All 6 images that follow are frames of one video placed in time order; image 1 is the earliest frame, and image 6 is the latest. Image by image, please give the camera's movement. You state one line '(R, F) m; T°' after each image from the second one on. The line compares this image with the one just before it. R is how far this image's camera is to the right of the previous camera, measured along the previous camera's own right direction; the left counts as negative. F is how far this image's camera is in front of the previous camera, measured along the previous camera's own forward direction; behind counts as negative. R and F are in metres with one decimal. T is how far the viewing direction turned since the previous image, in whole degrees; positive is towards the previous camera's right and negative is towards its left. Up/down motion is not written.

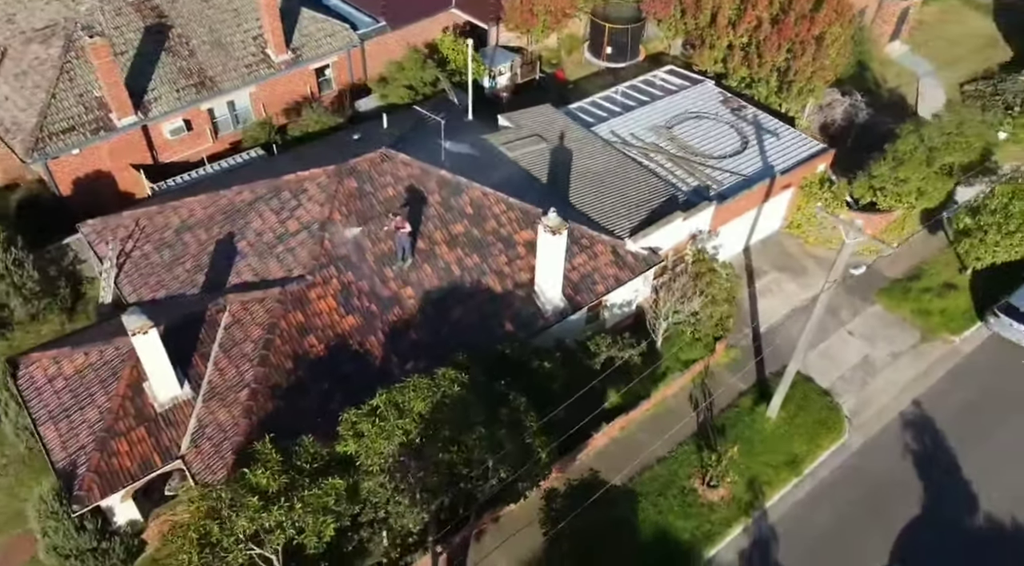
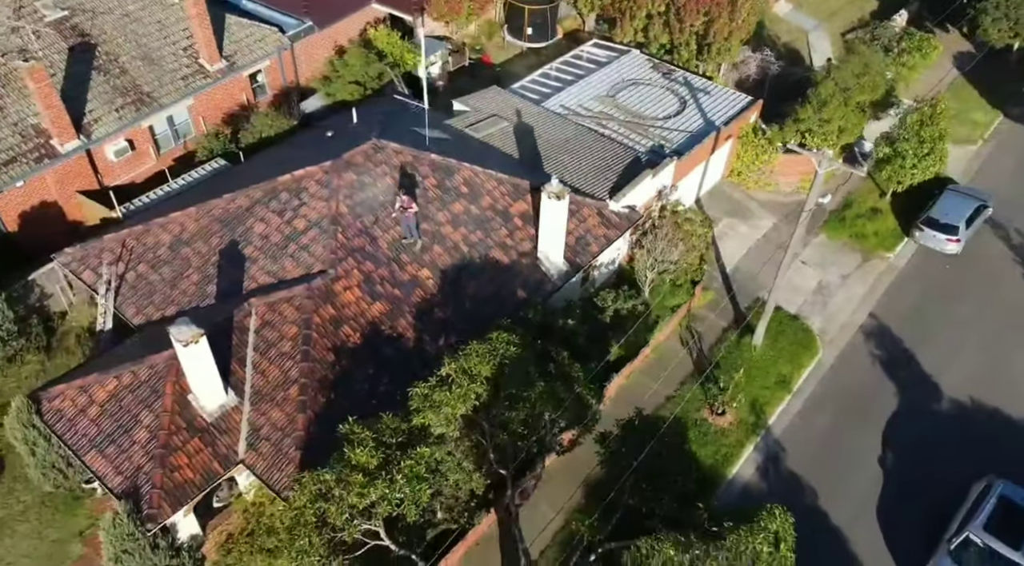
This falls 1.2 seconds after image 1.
(-3.7, -0.8) m; +9°
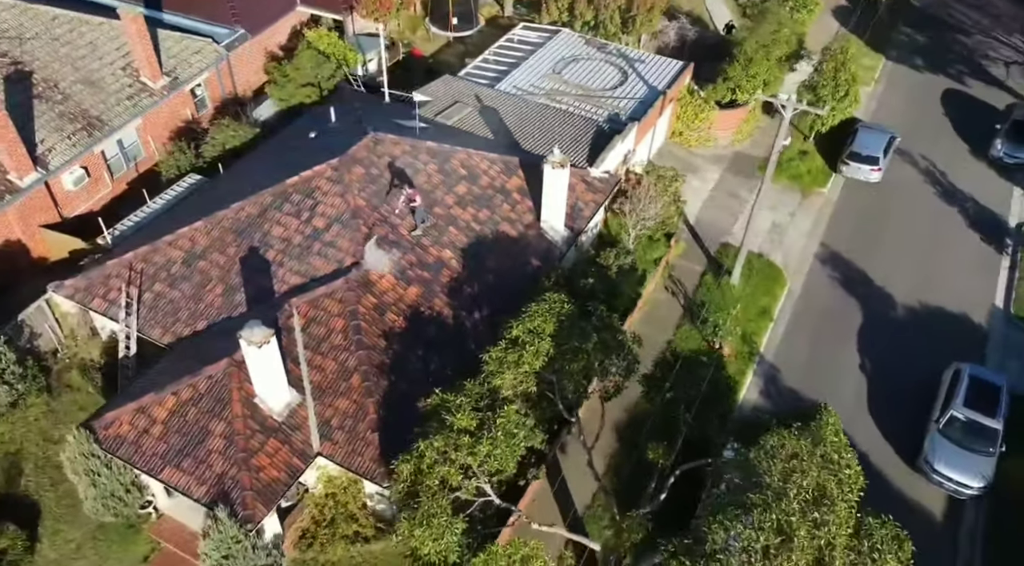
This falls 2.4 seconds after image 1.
(-4.0, -1.0) m; +9°
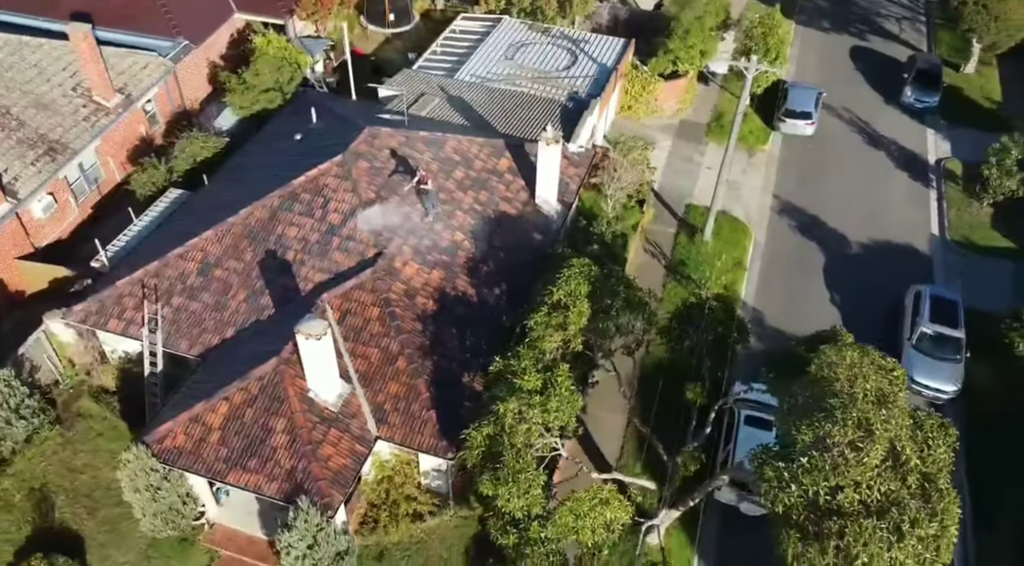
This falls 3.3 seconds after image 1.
(-3.3, -0.9) m; +7°
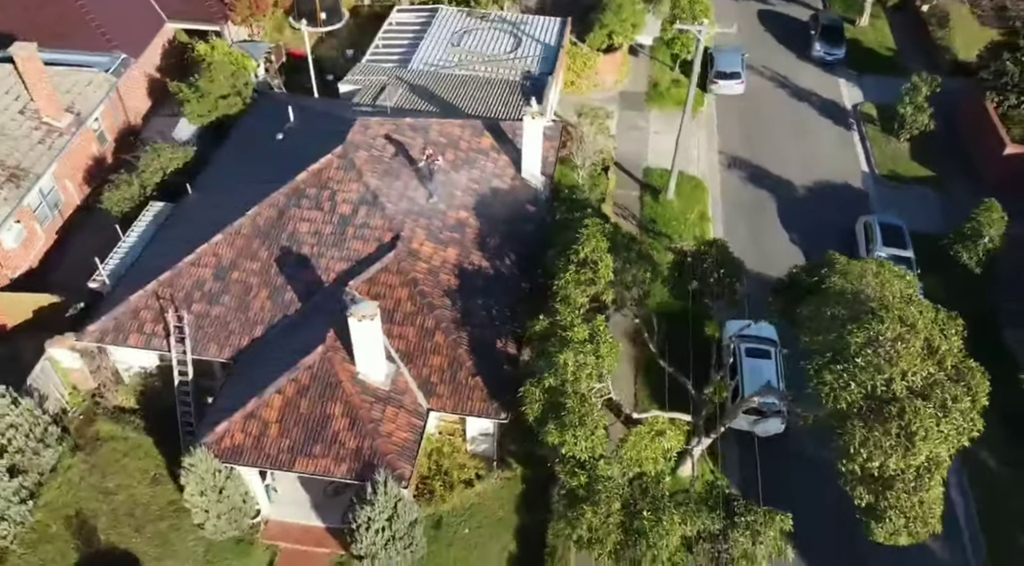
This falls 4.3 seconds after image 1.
(-3.4, -0.9) m; +8°
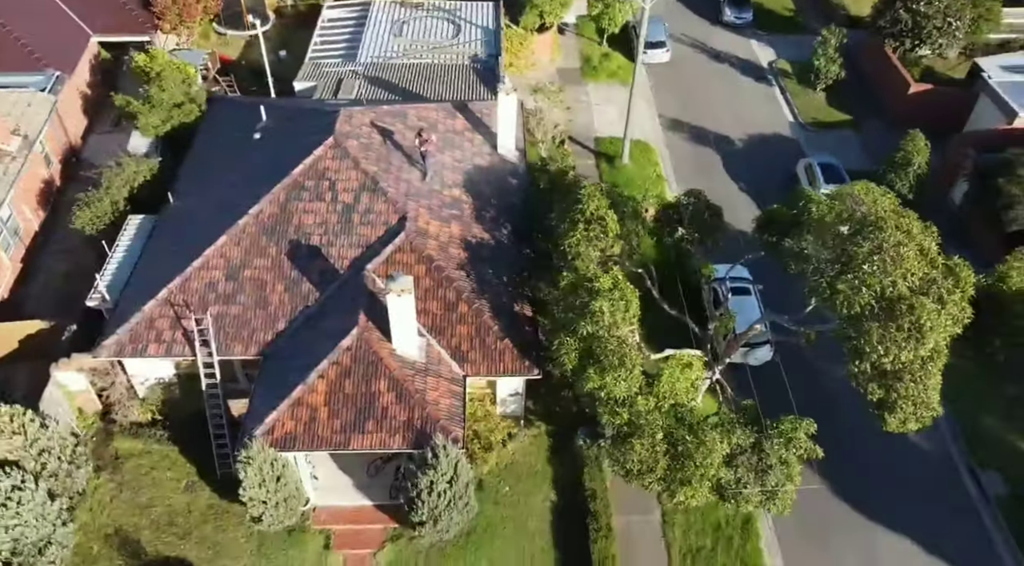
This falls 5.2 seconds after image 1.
(-3.3, -0.9) m; +7°
